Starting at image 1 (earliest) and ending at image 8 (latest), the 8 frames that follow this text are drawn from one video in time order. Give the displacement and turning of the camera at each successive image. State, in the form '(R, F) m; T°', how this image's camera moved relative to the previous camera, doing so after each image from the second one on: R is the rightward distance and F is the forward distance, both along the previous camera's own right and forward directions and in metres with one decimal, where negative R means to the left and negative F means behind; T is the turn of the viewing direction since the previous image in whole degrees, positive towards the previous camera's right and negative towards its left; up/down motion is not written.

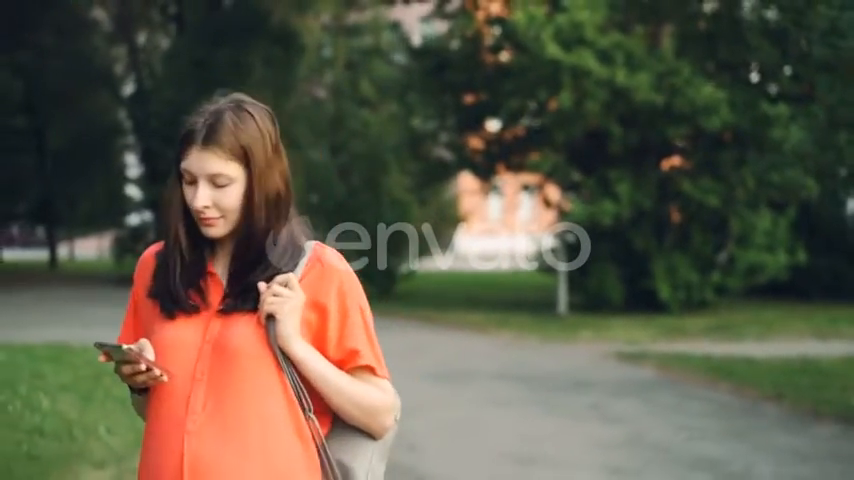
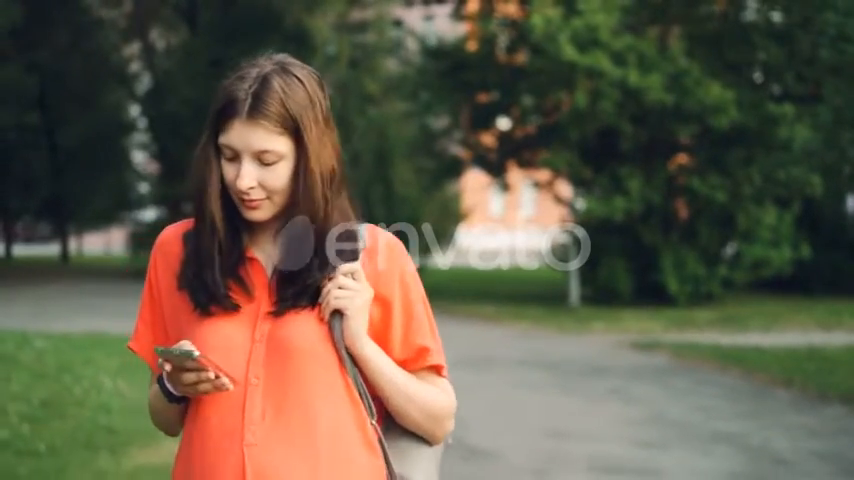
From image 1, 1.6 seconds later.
(-0.3, -0.7) m; 0°
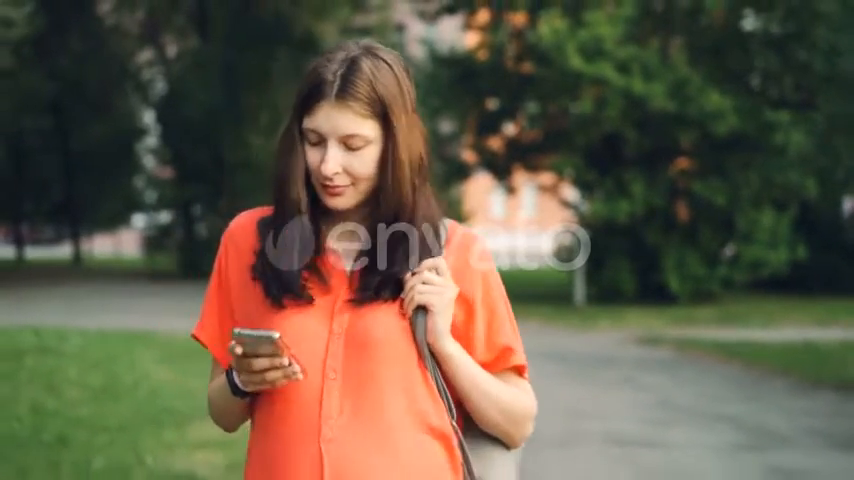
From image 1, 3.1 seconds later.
(-0.2, -0.8) m; 0°
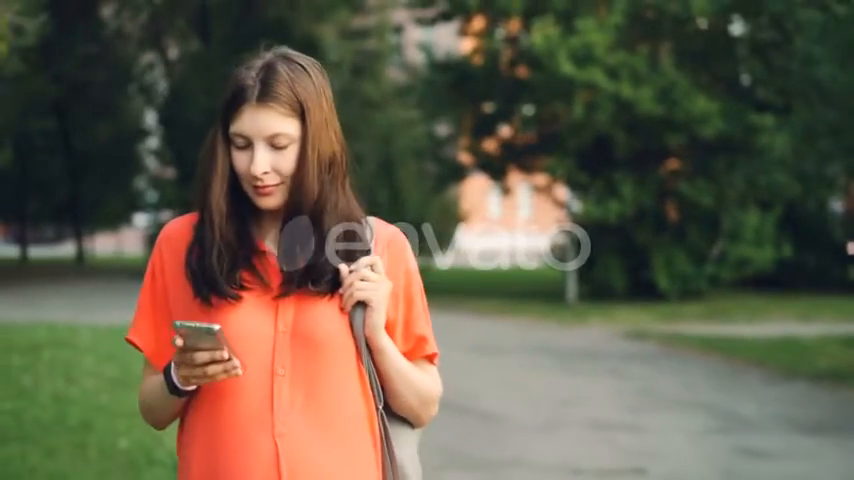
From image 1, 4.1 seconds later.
(0.0, -0.7) m; 0°
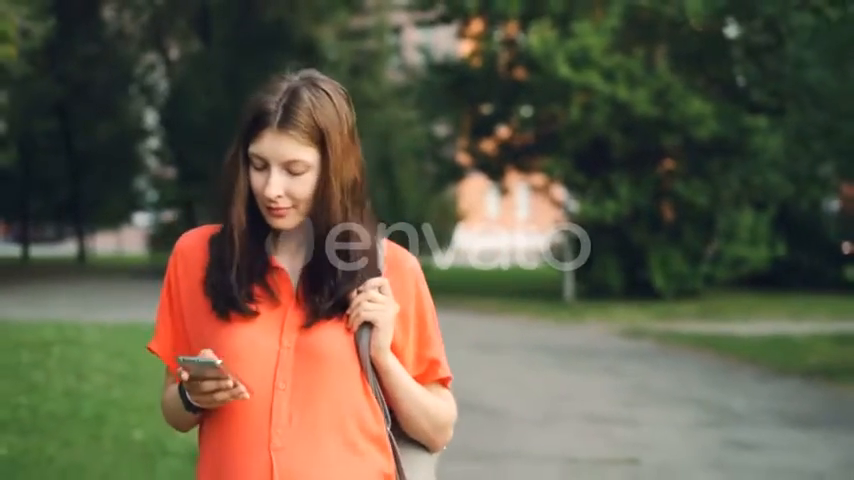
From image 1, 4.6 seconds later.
(0.0, -0.3) m; 0°
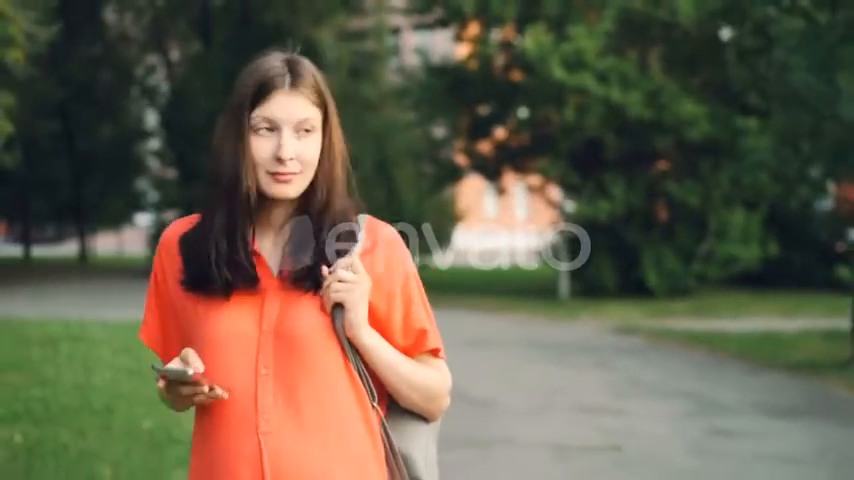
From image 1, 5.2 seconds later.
(0.0, -0.4) m; 0°
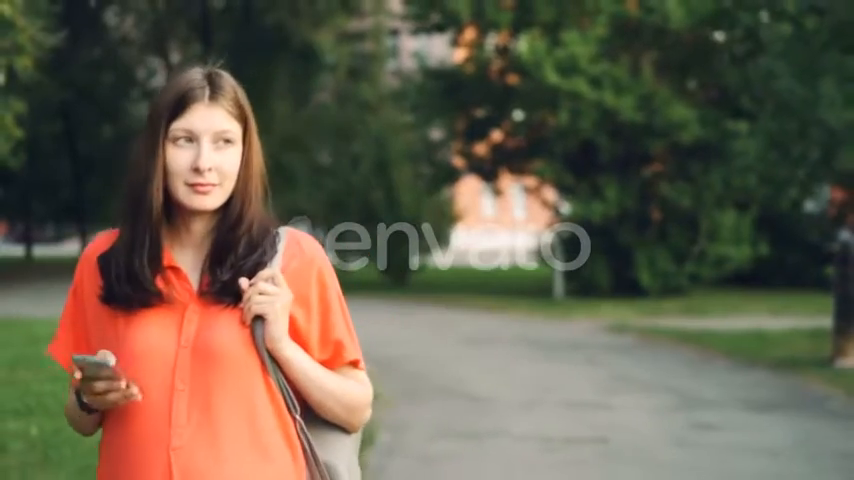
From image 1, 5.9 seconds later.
(0.0, -0.4) m; 0°
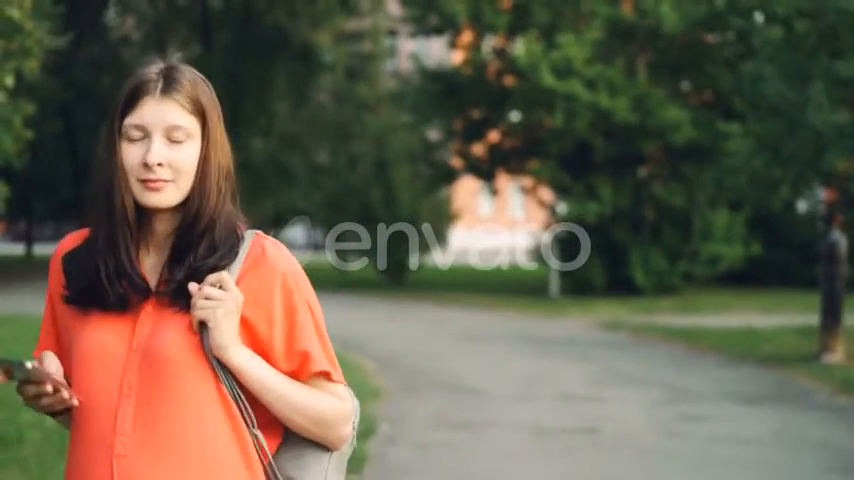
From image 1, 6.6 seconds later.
(0.0, -0.4) m; 0°
